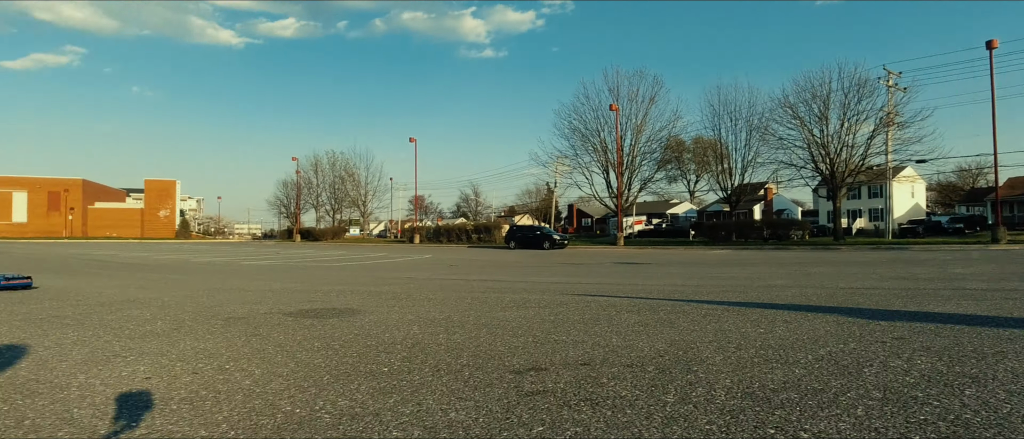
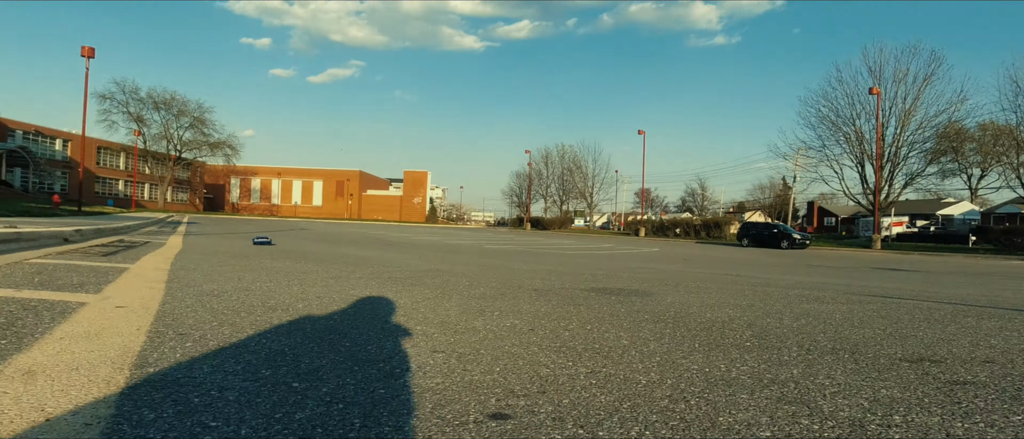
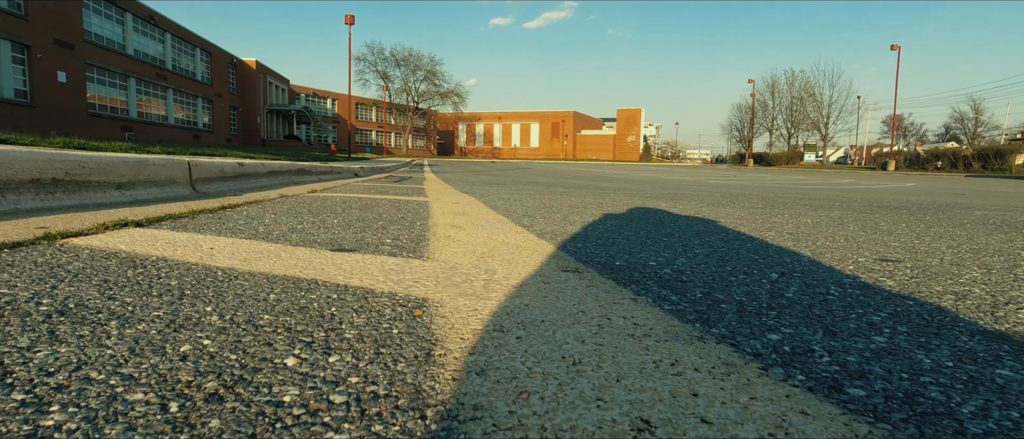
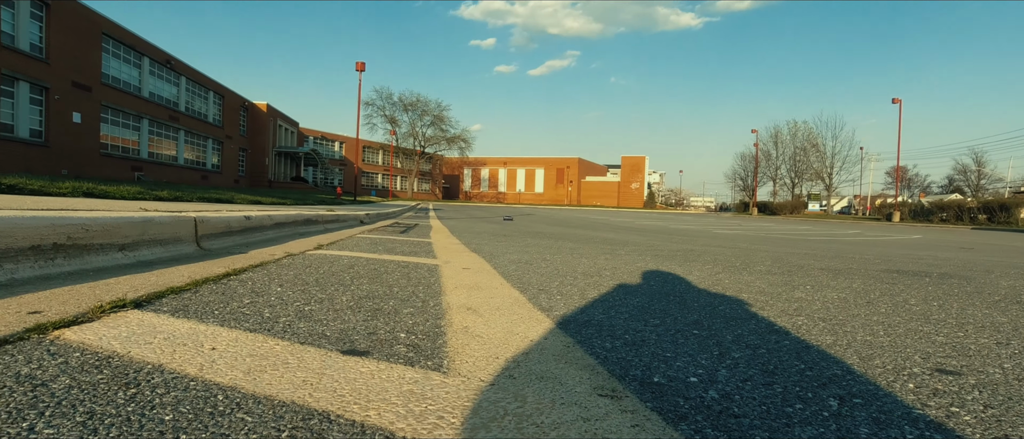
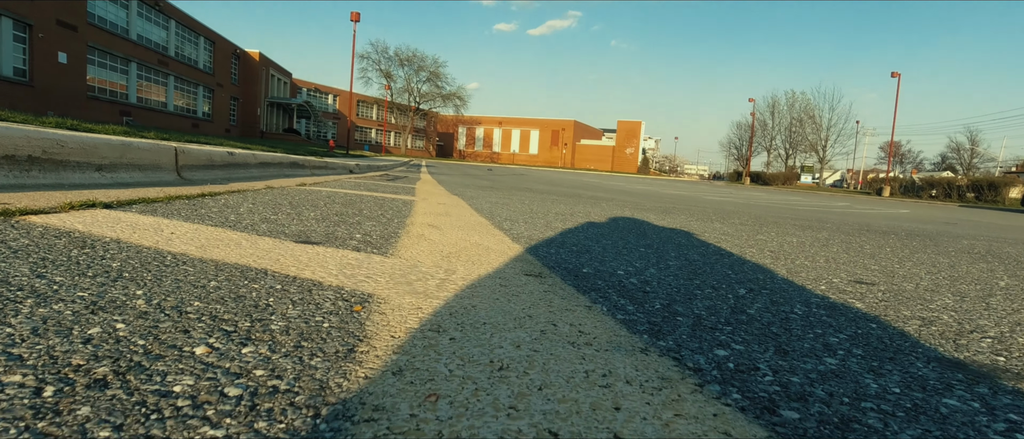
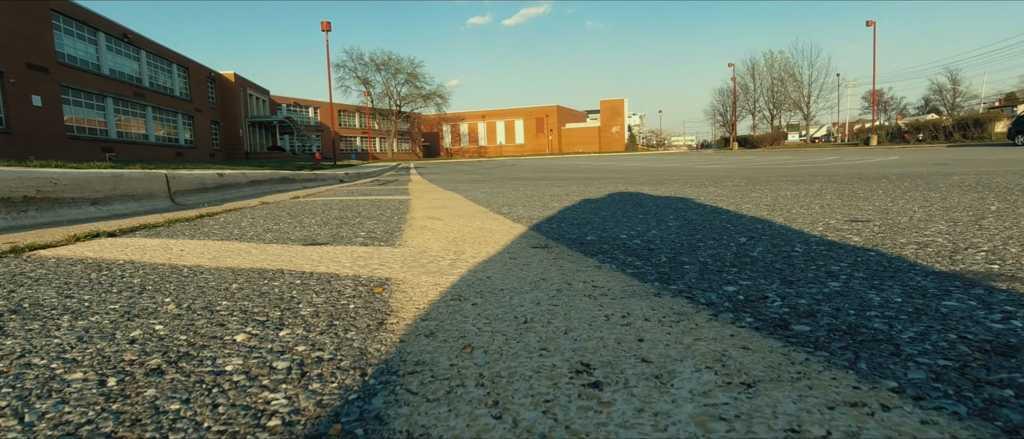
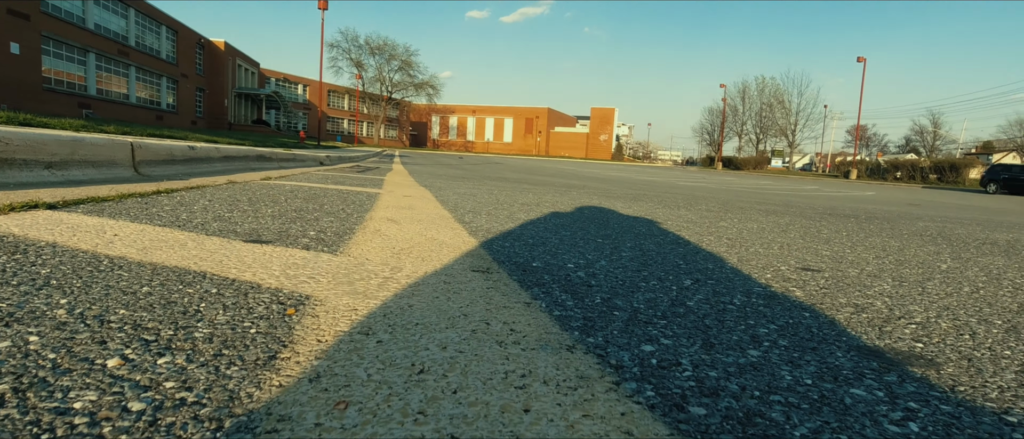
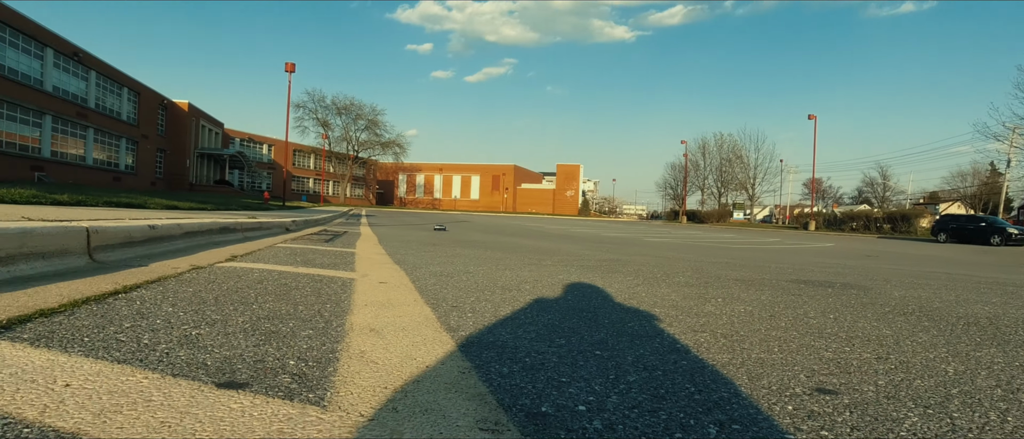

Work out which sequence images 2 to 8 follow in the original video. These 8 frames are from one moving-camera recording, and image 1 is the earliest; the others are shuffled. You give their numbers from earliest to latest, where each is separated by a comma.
2, 8, 4, 5, 7, 3, 6
